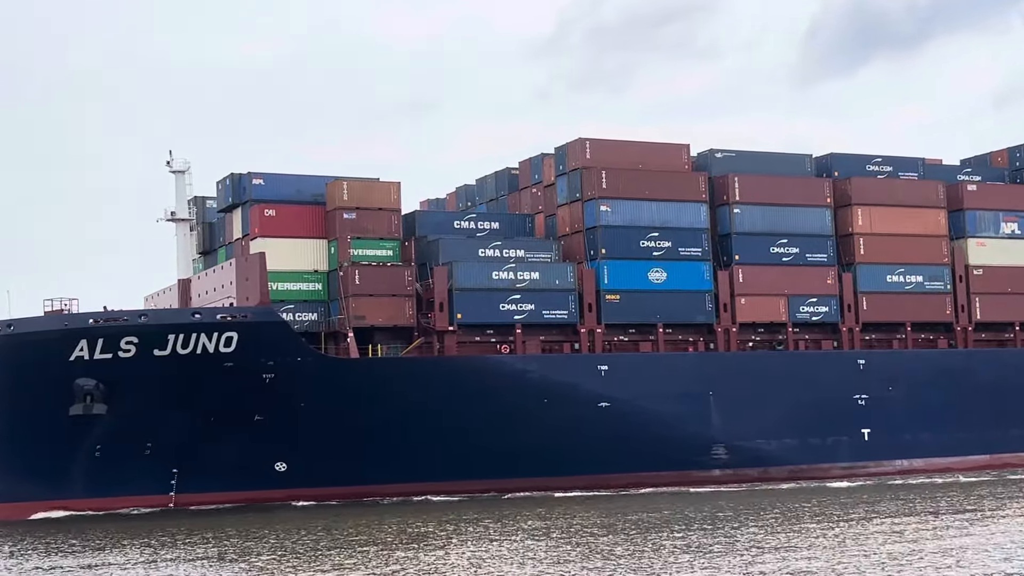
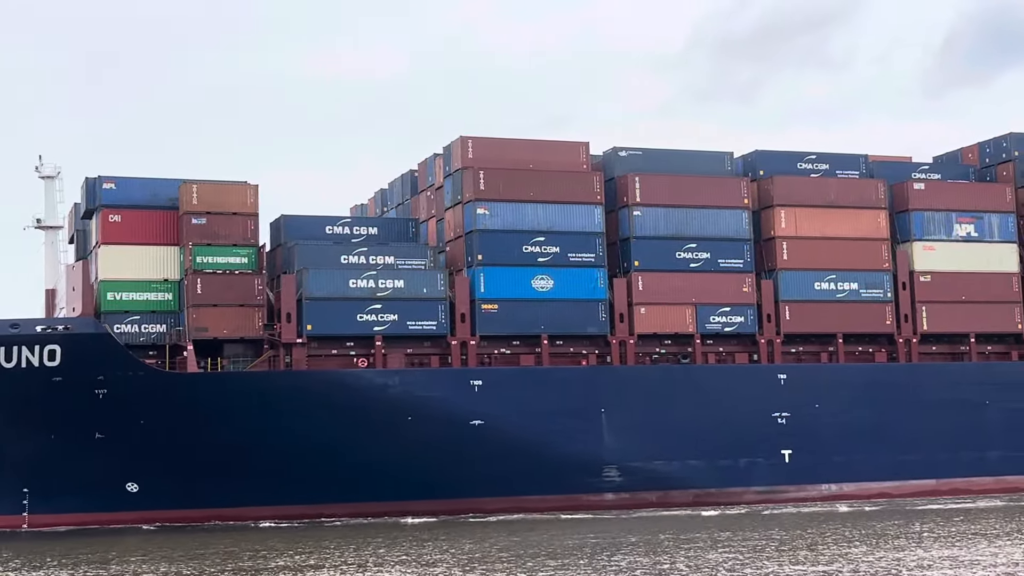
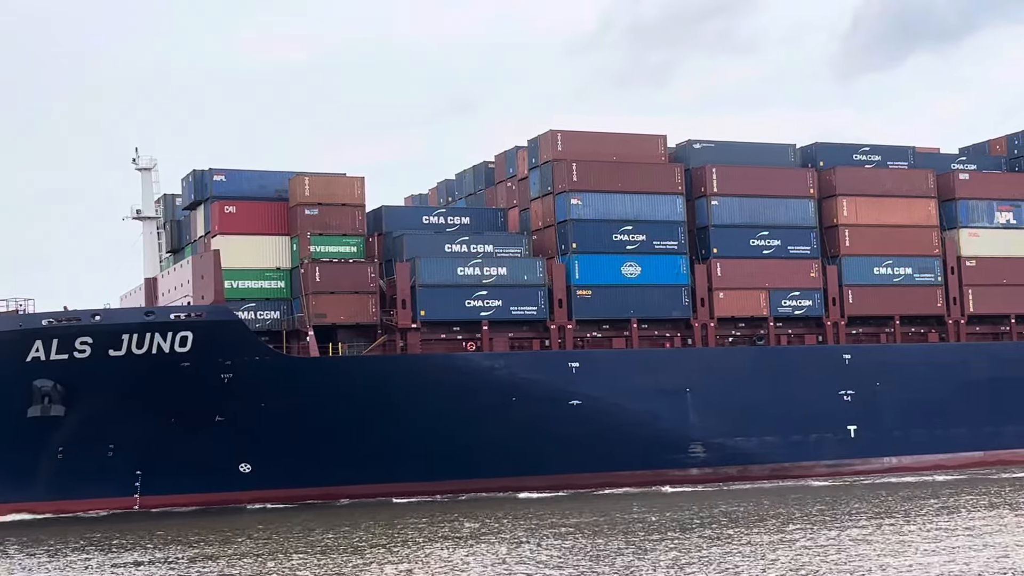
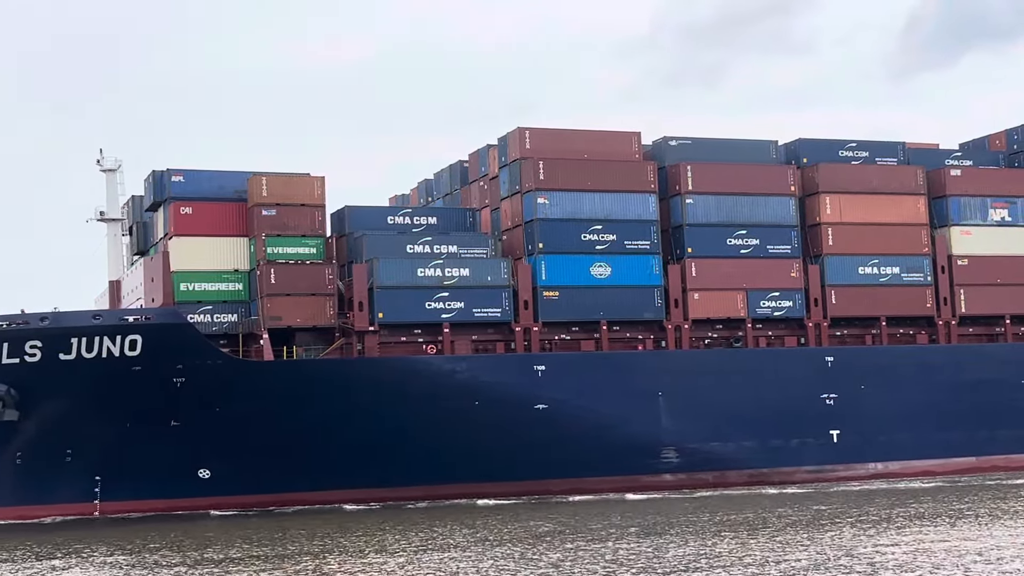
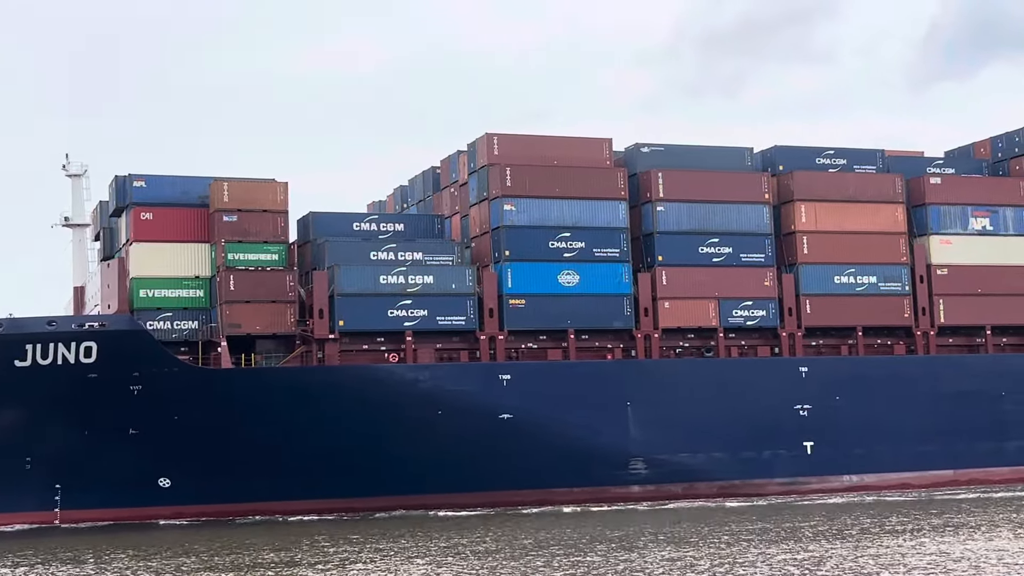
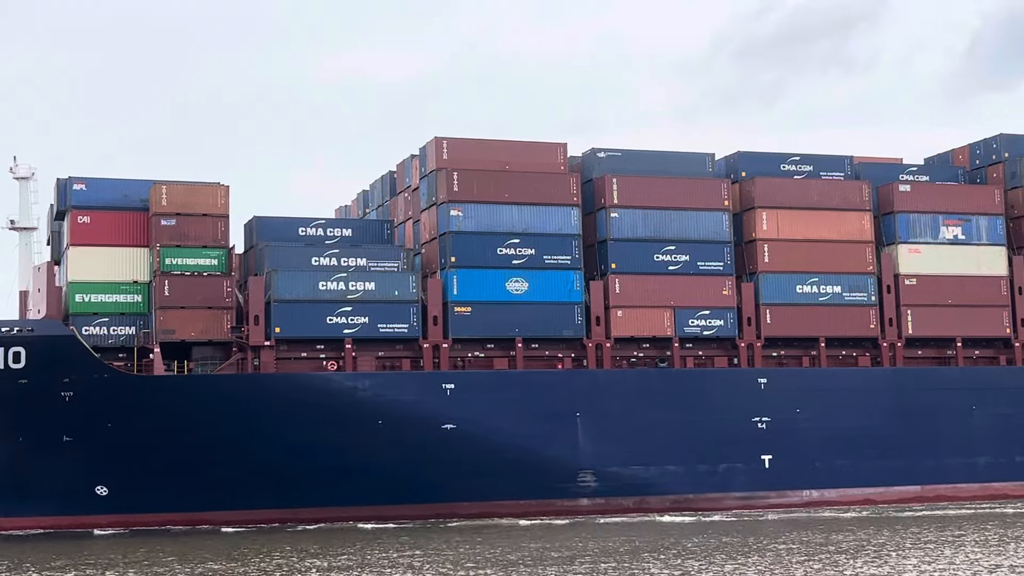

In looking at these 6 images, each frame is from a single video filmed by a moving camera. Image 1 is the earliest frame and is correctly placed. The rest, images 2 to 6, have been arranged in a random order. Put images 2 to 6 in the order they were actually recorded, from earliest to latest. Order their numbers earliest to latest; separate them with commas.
3, 4, 5, 2, 6
